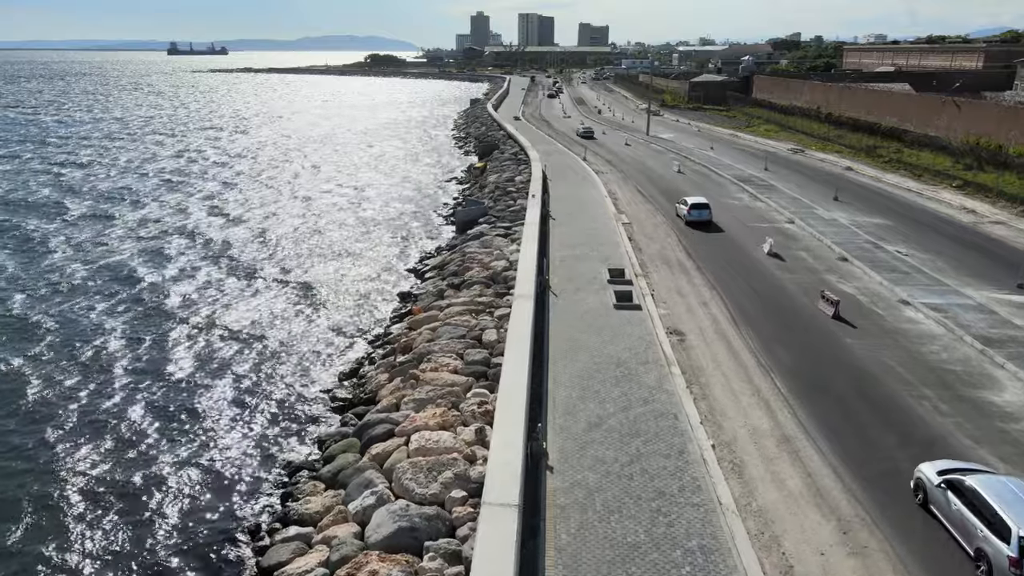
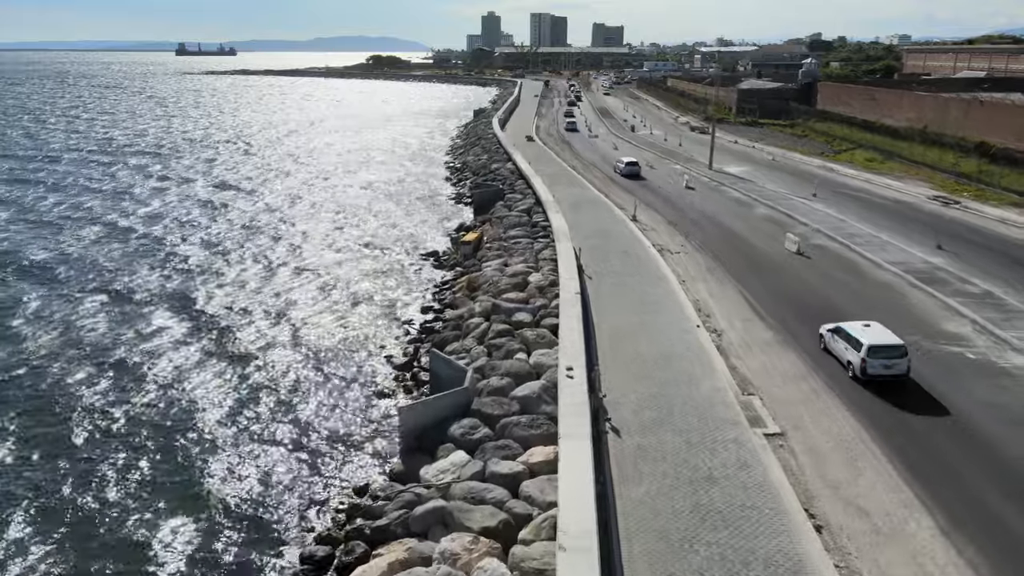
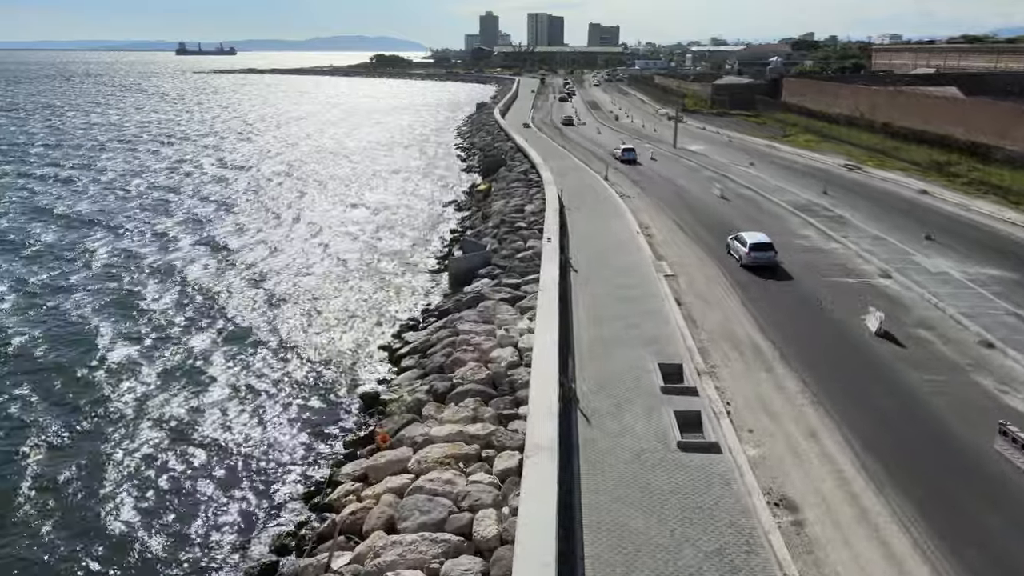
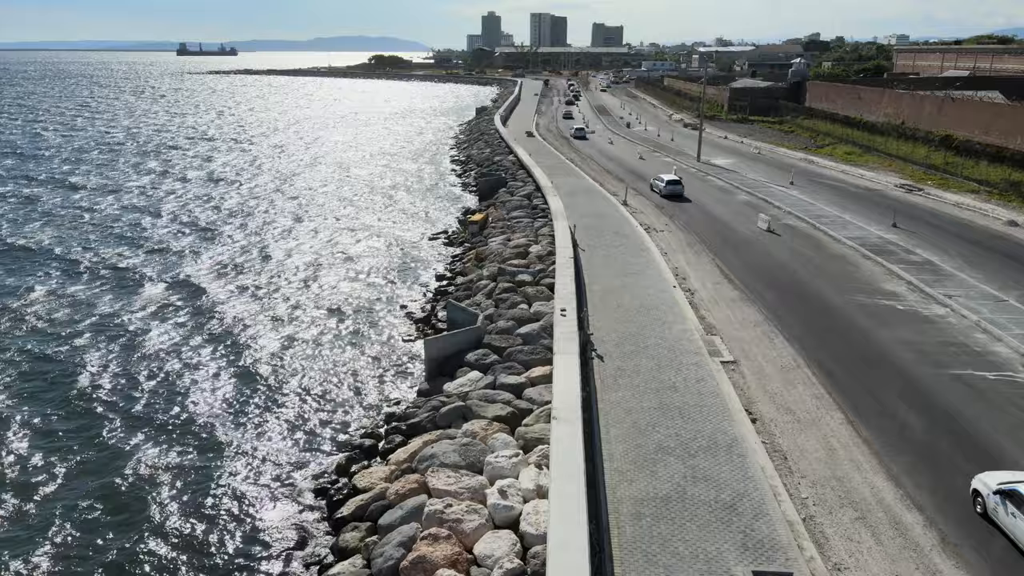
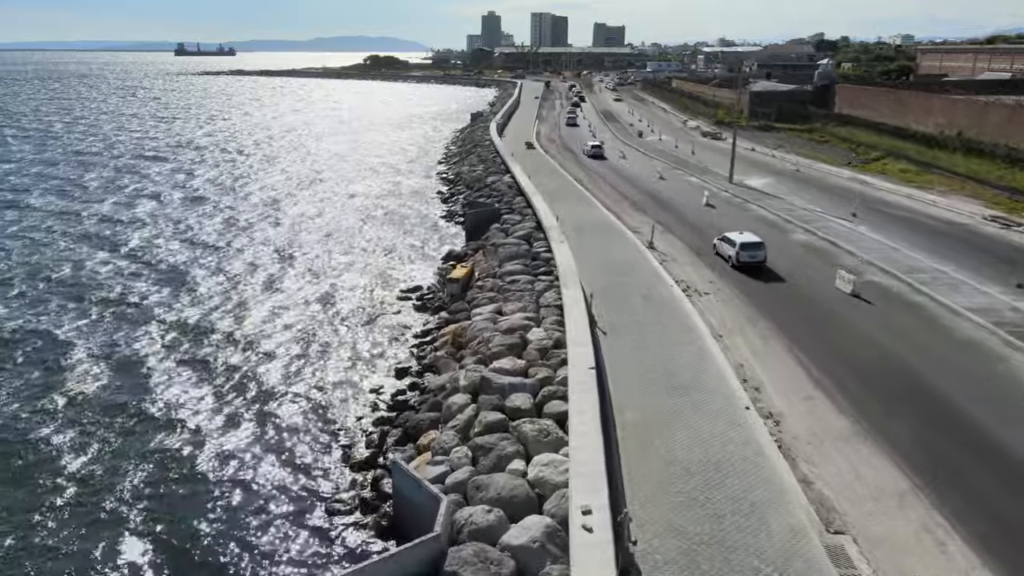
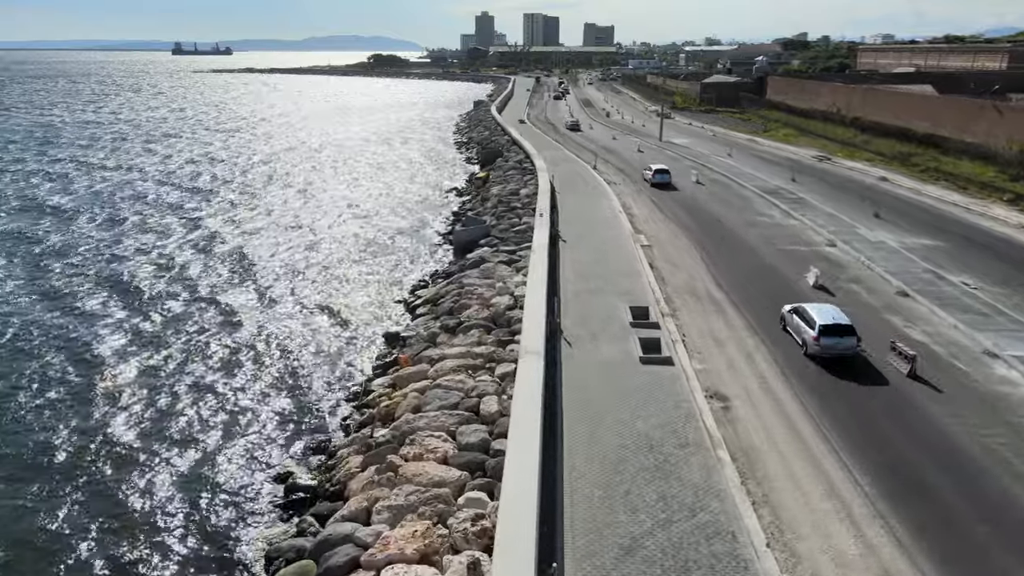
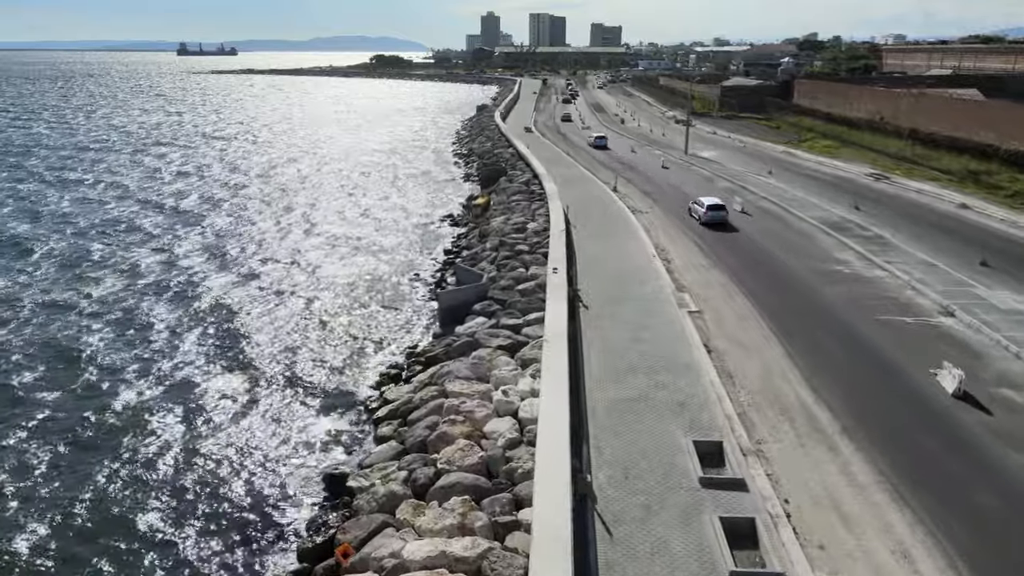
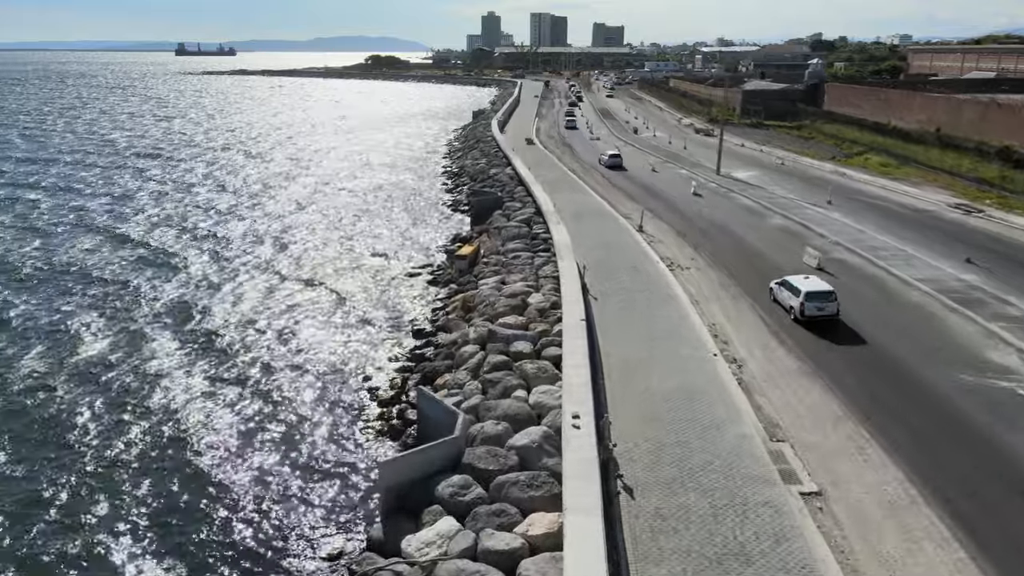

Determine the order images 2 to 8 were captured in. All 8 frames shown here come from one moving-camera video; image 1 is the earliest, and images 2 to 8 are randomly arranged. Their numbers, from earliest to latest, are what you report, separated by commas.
6, 3, 7, 4, 2, 8, 5
